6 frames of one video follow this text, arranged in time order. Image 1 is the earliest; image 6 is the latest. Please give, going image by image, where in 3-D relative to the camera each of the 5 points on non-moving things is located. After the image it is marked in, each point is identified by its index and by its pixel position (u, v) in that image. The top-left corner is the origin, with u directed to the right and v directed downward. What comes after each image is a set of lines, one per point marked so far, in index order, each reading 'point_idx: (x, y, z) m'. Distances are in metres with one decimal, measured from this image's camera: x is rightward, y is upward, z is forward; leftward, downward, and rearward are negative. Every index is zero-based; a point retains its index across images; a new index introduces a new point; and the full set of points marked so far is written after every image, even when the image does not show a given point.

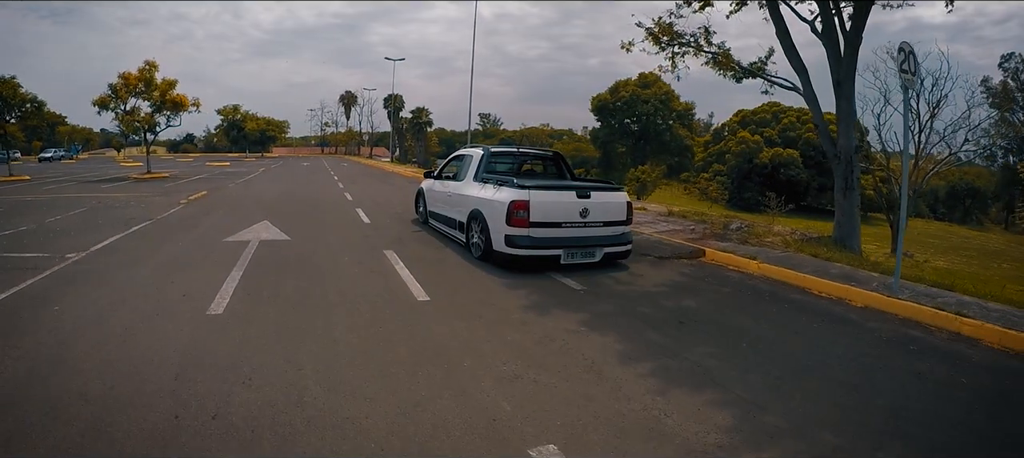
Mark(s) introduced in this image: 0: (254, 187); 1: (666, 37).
0: (-8.4, +1.2, +20.0) m
1: (+2.5, +3.1, +9.7) m
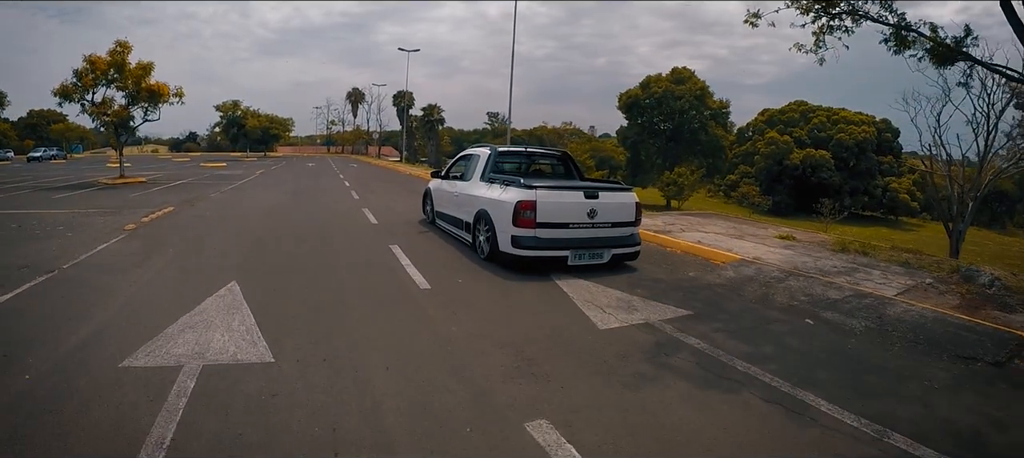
0: (-7.3, +0.9, +17.4) m
1: (+3.6, +2.7, +7.0) m
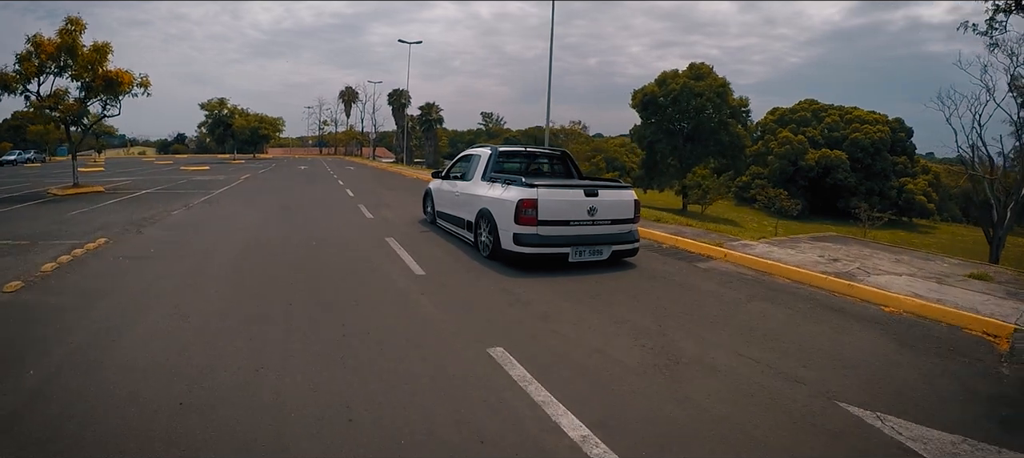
0: (-6.8, +0.6, +15.4) m
1: (+4.2, +2.4, +5.1) m
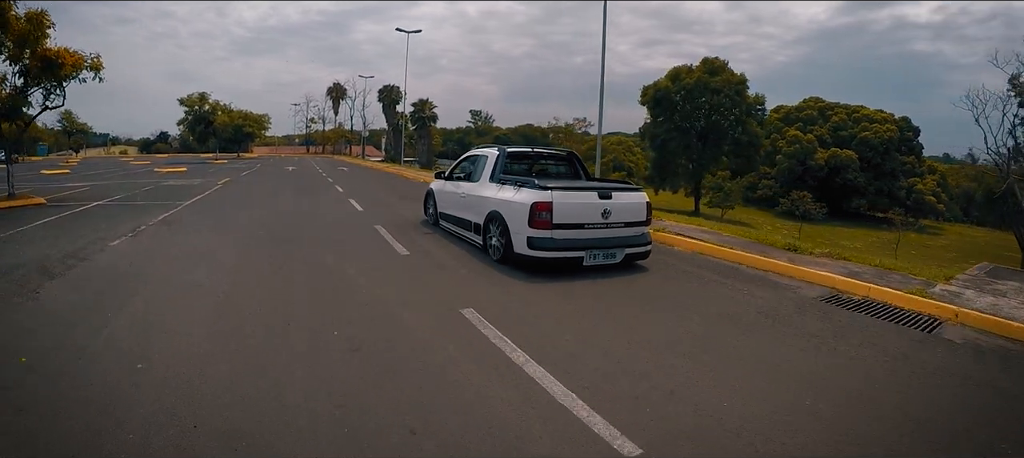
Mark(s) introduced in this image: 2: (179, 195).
0: (-6.4, +0.3, +13.6) m
1: (+4.8, +2.2, +3.6) m
2: (-9.5, +1.0, +17.0) m
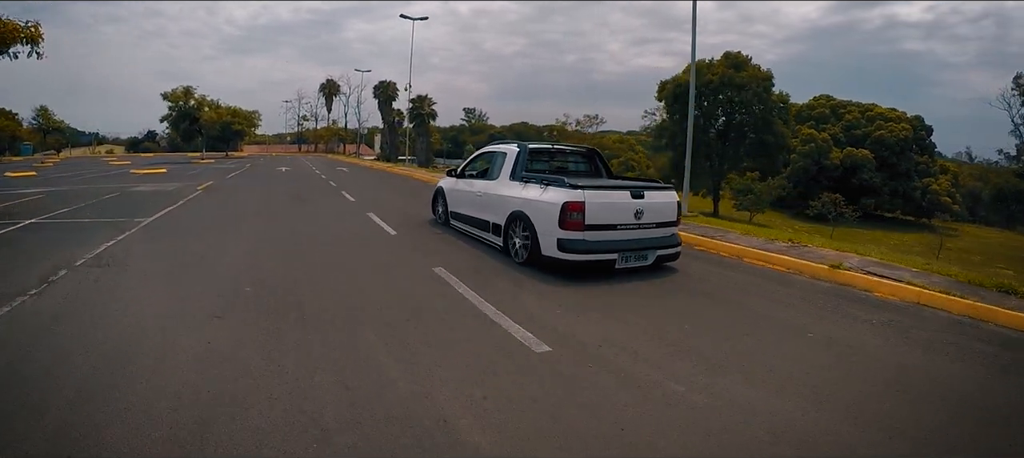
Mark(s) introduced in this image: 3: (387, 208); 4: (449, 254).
0: (-5.9, +0.1, +12.0) m
1: (+5.4, +2.0, +2.1) m
2: (-9.0, +0.8, +15.4) m
3: (-3.1, +0.4, +16.2) m
4: (-1.0, -0.5, +10.2) m
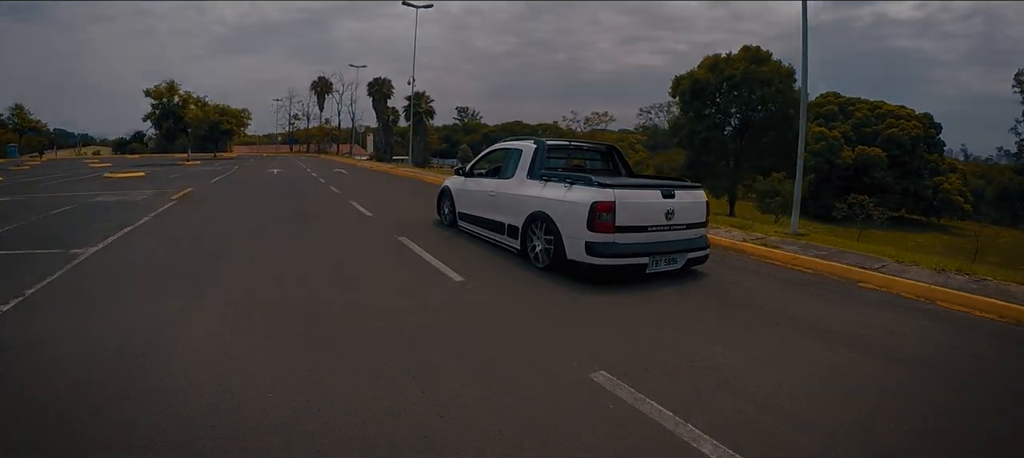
0: (-5.5, -0.1, +10.6) m
1: (+6.0, +1.9, +0.9) m
2: (-8.7, +0.6, +14.0) m
3: (-2.8, +0.2, +14.9) m
4: (-0.6, -0.7, +9.0) m
